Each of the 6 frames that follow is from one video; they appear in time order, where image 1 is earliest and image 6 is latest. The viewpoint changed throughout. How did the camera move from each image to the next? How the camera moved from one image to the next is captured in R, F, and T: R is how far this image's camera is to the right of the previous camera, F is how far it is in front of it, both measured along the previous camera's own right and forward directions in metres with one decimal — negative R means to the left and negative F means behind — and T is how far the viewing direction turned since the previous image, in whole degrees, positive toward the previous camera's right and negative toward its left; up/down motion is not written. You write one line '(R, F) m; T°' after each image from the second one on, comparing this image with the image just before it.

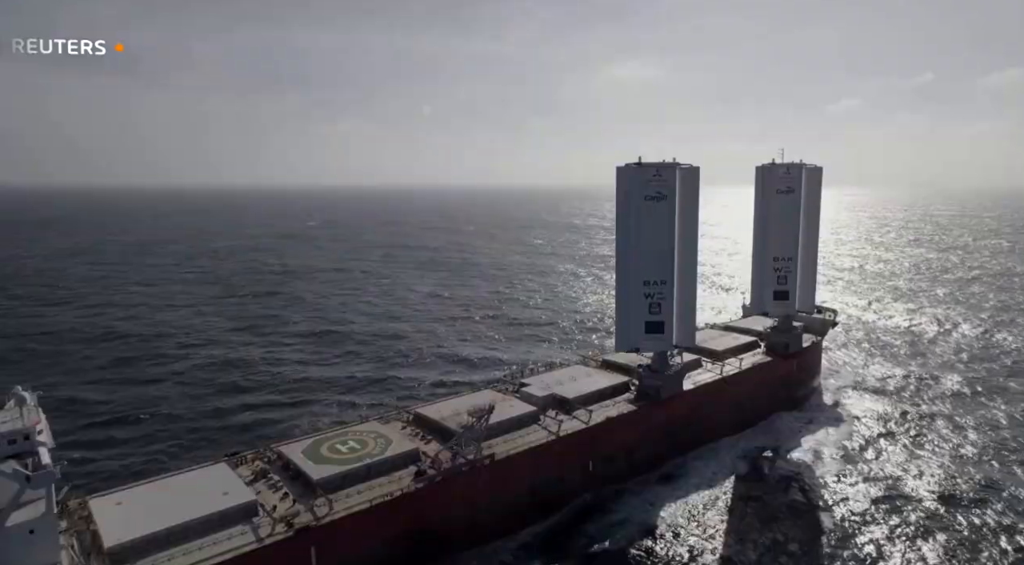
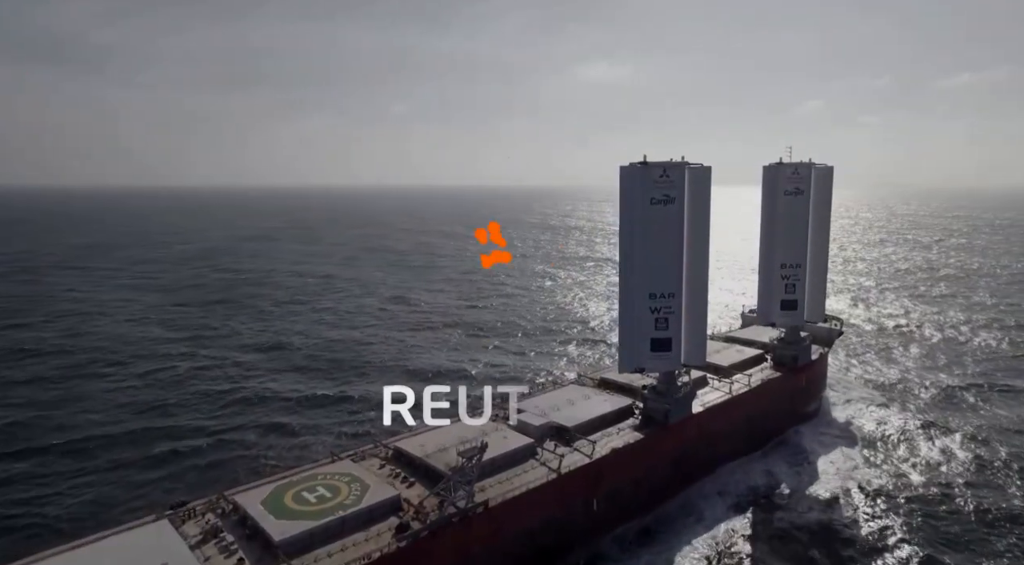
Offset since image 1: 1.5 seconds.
(-0.4, +2.0) m; +2°
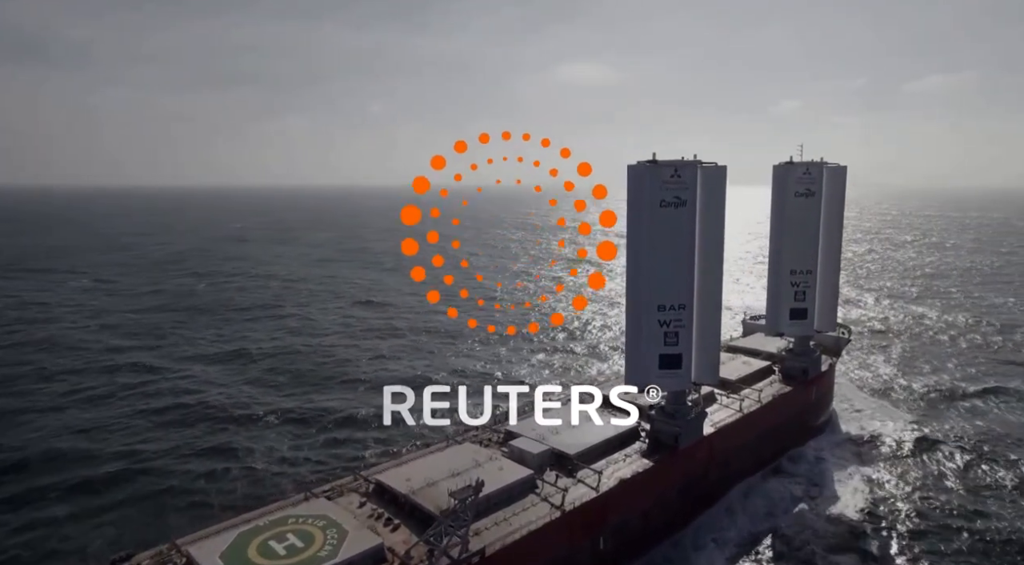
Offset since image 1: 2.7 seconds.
(-0.3, +1.6) m; +2°
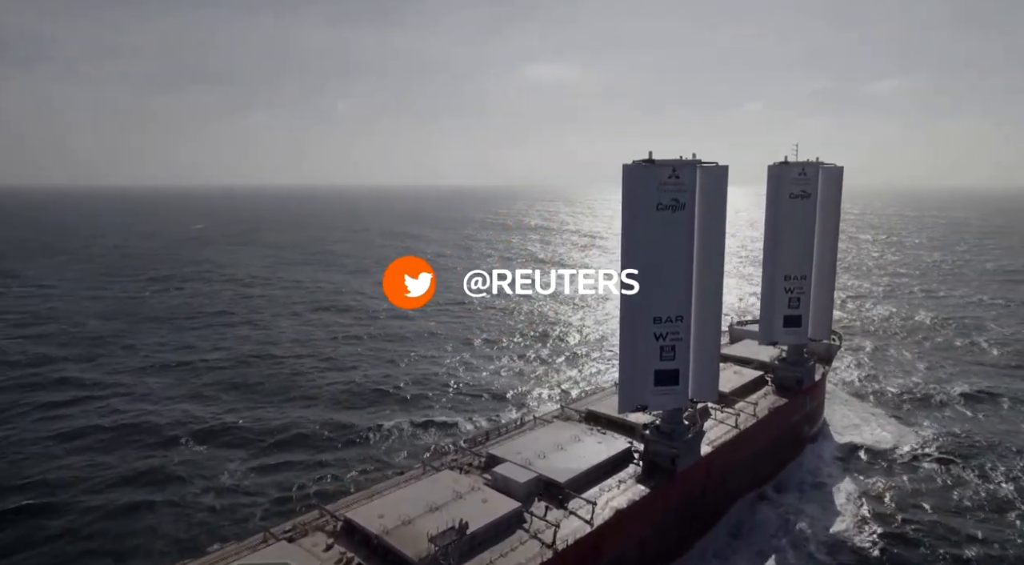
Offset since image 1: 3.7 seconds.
(-0.2, +1.3) m; +2°
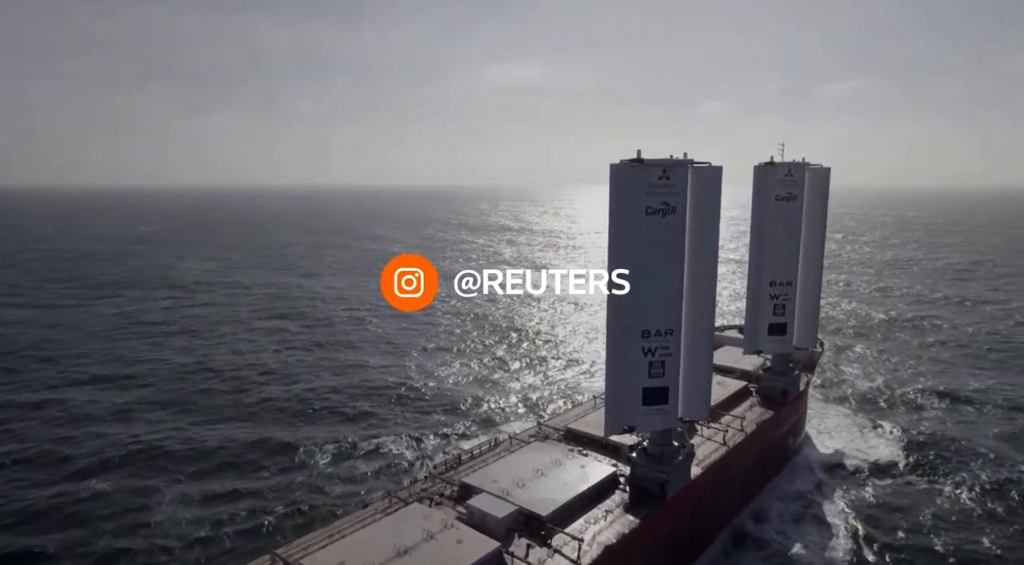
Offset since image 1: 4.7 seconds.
(-0.2, +1.3) m; +3°
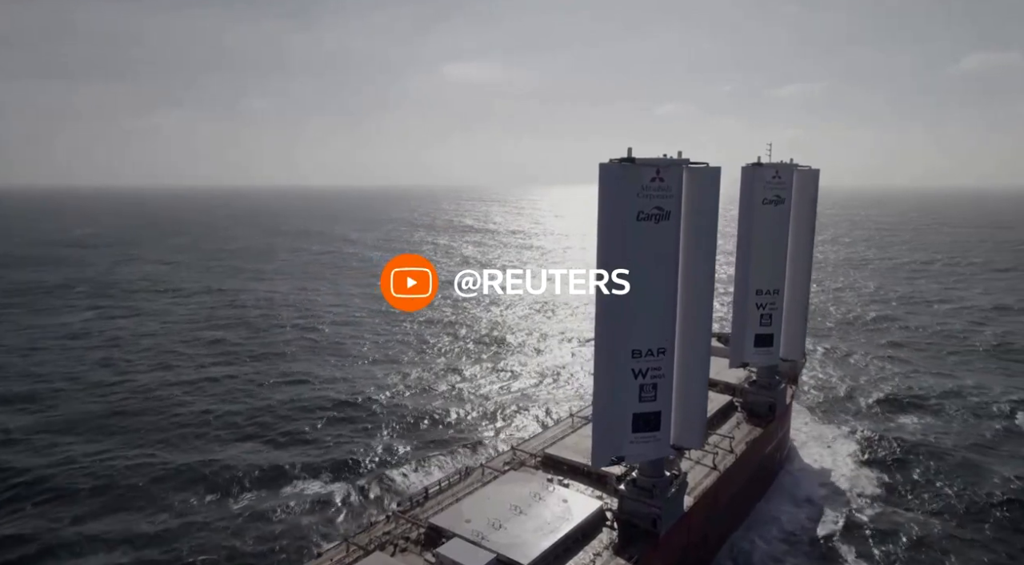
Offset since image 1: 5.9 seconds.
(-0.2, +1.5) m; +3°
